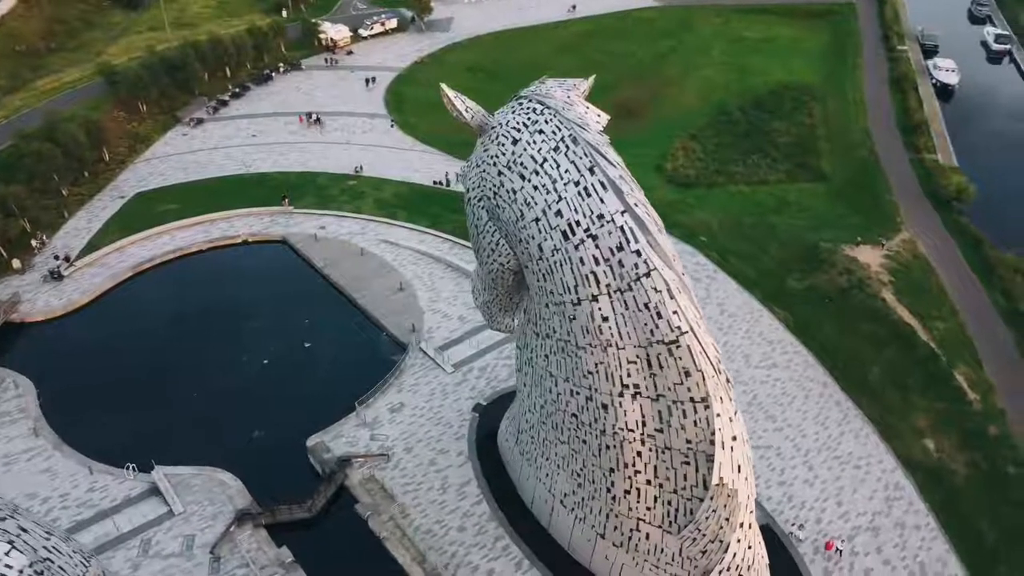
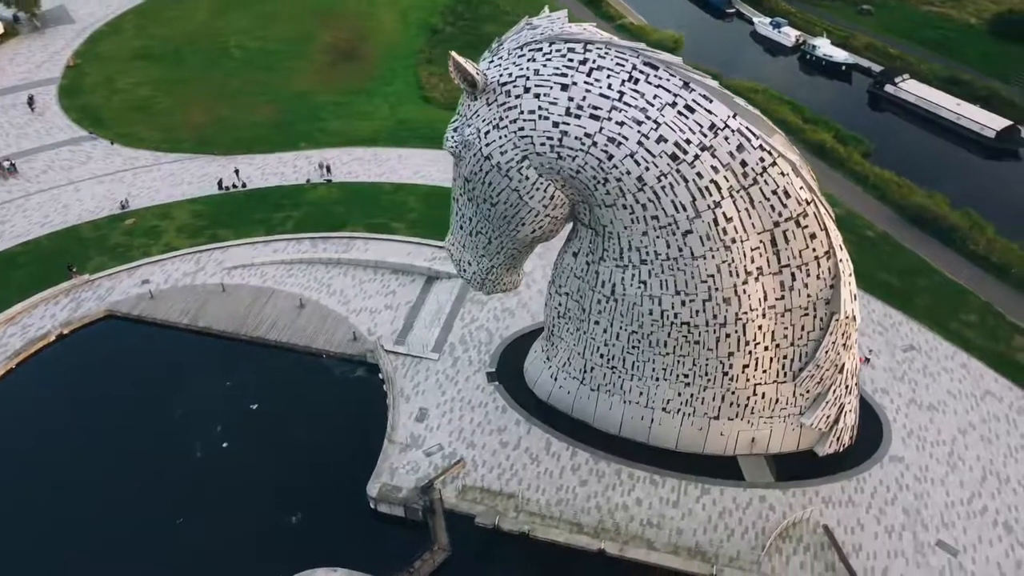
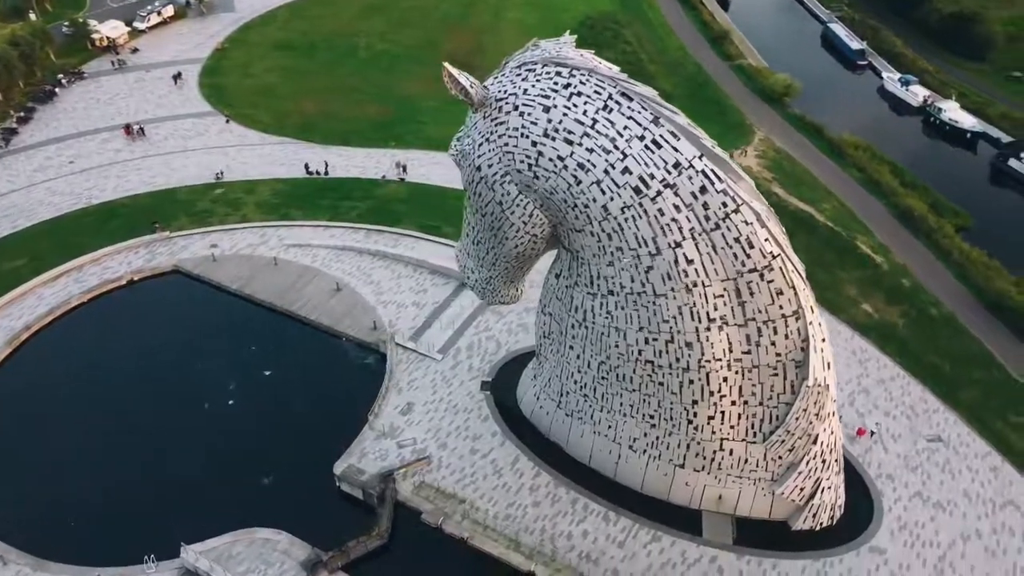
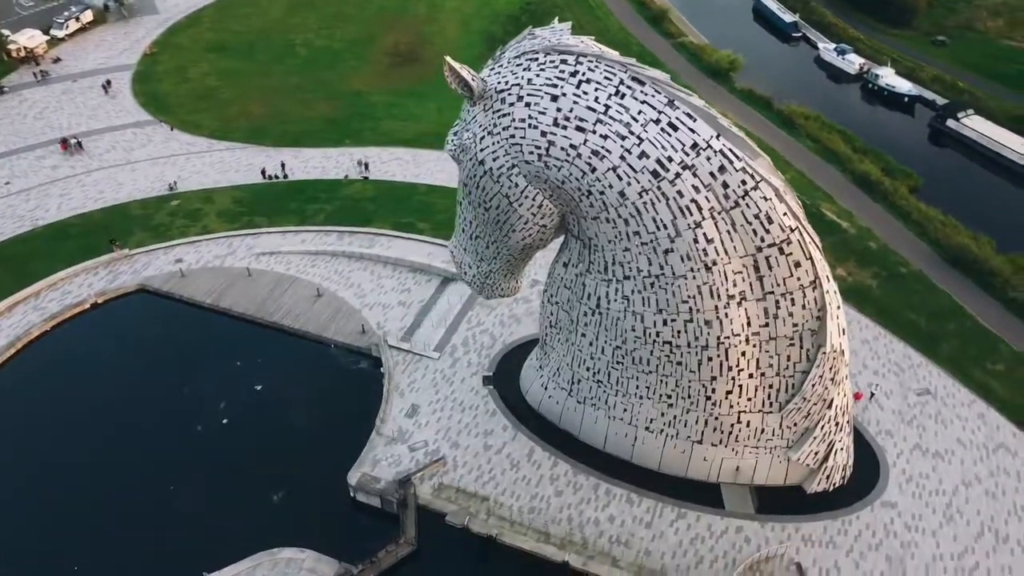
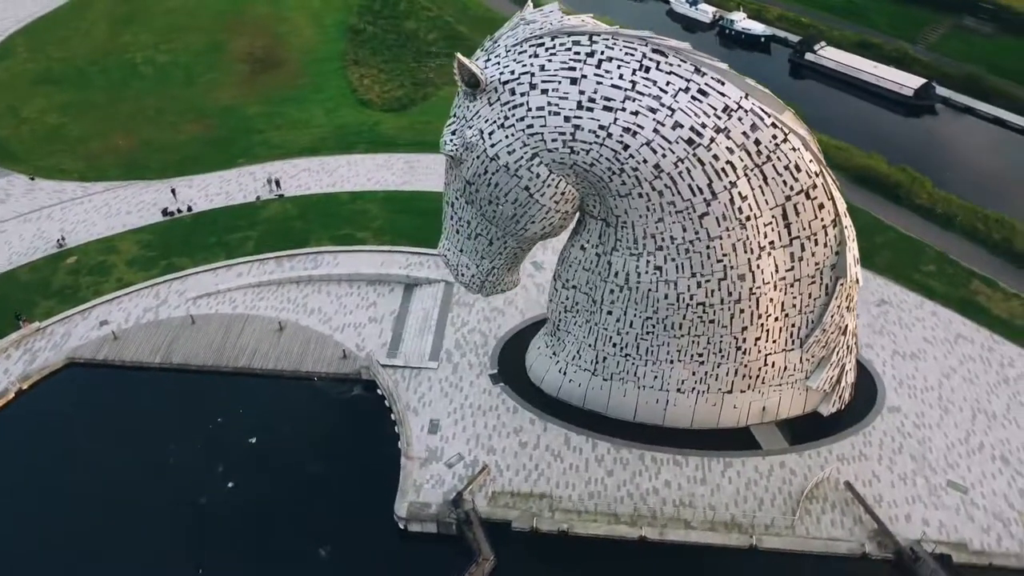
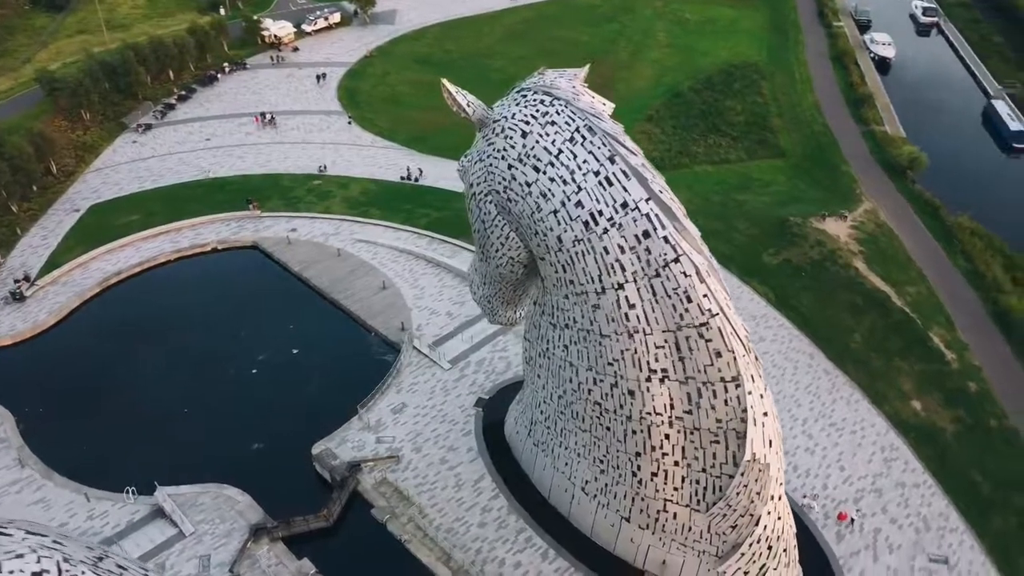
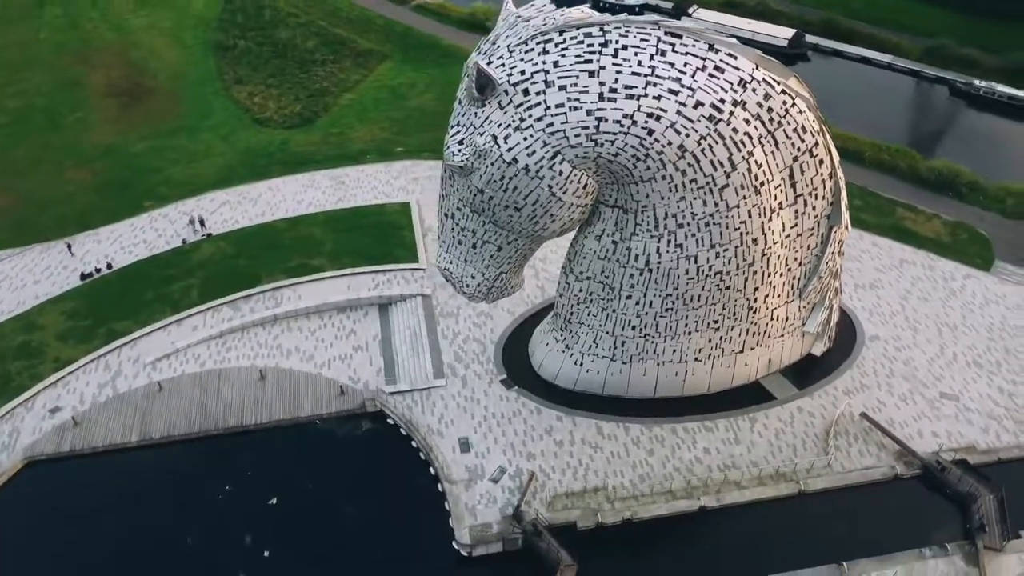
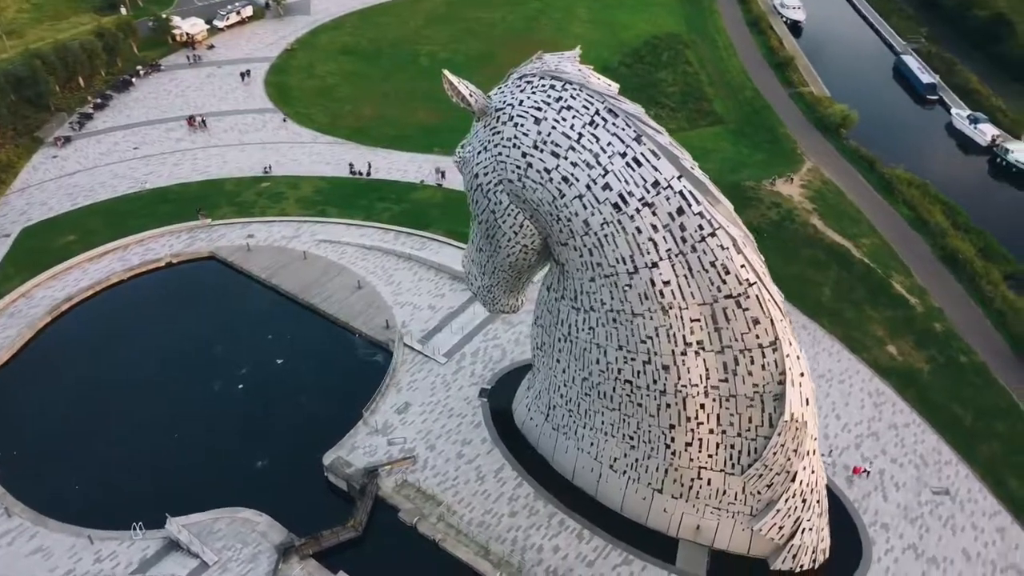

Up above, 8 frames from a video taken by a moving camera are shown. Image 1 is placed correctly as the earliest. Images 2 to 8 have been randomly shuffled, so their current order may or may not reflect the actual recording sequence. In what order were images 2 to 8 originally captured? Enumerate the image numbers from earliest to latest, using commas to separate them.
6, 8, 3, 4, 2, 5, 7
